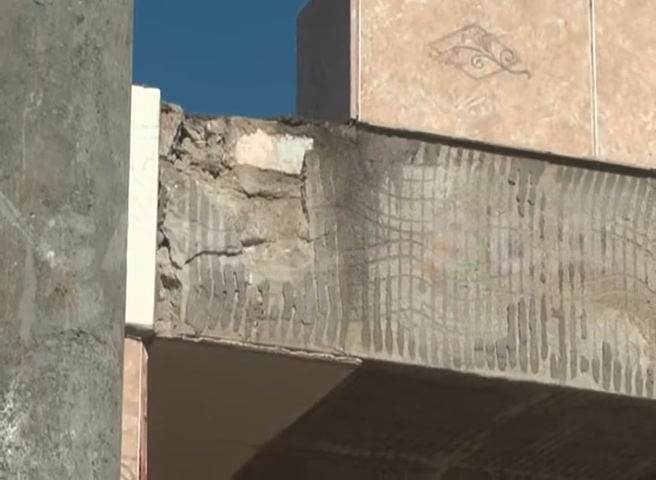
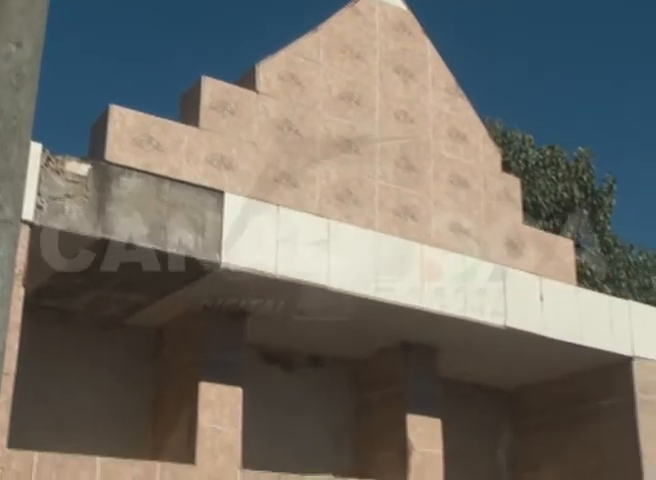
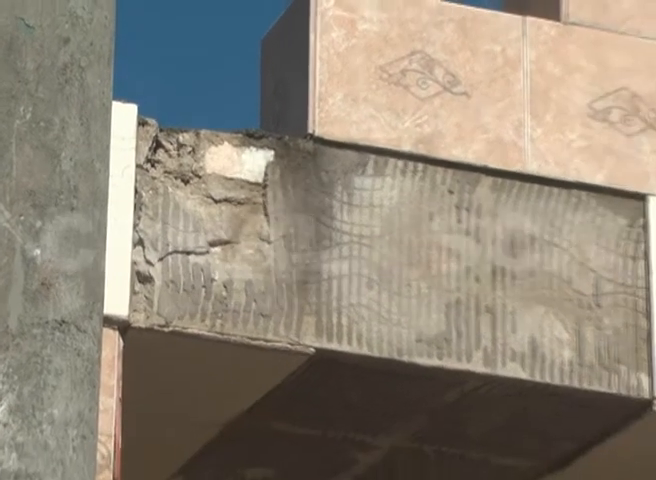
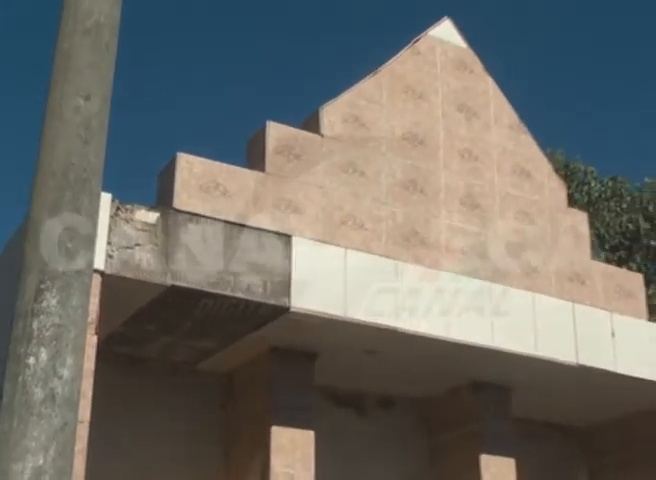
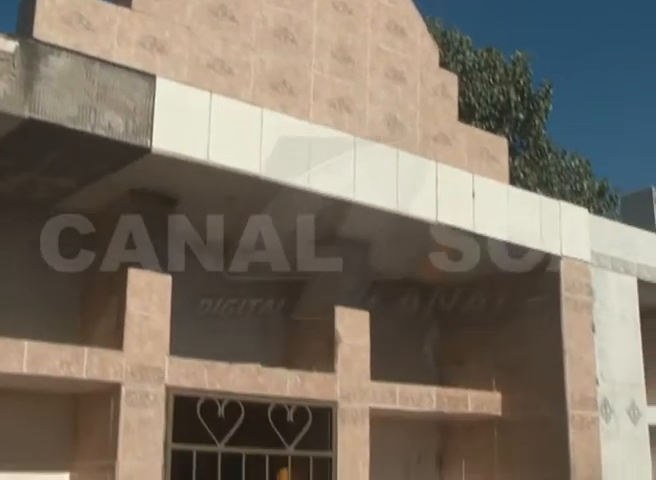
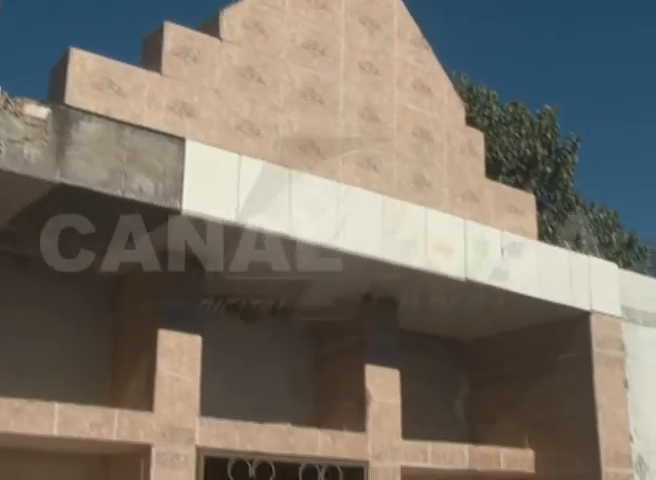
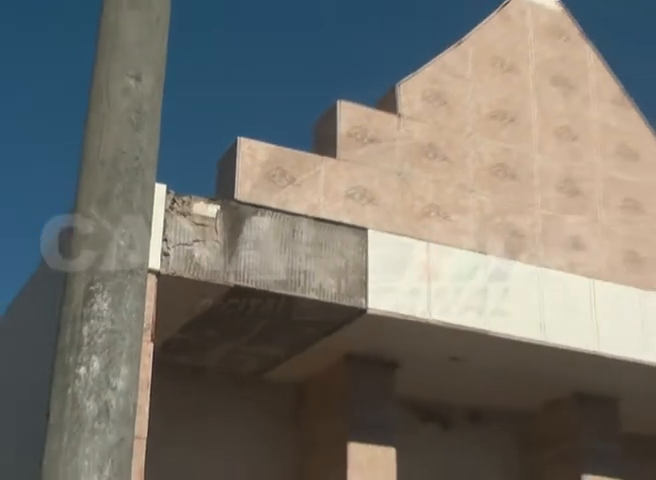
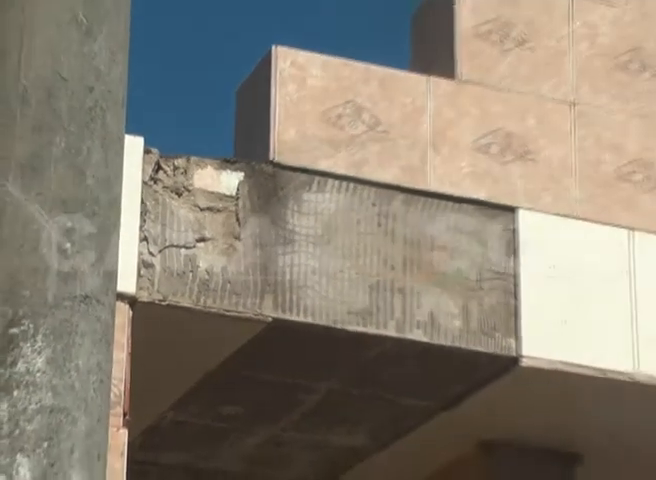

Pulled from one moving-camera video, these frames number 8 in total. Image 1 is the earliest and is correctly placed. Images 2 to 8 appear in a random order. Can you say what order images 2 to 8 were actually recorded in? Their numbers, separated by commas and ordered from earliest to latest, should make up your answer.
3, 8, 7, 4, 2, 6, 5
